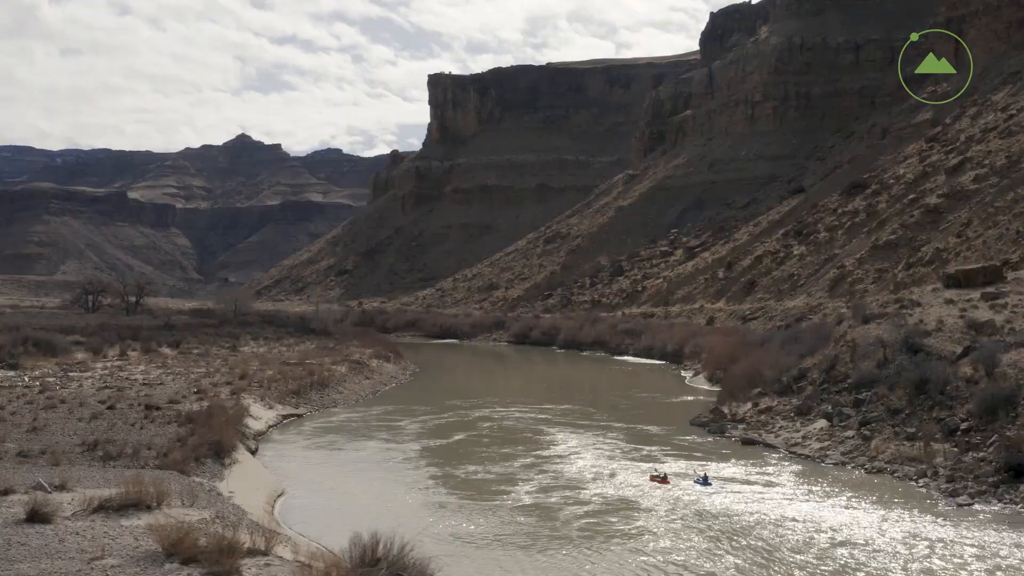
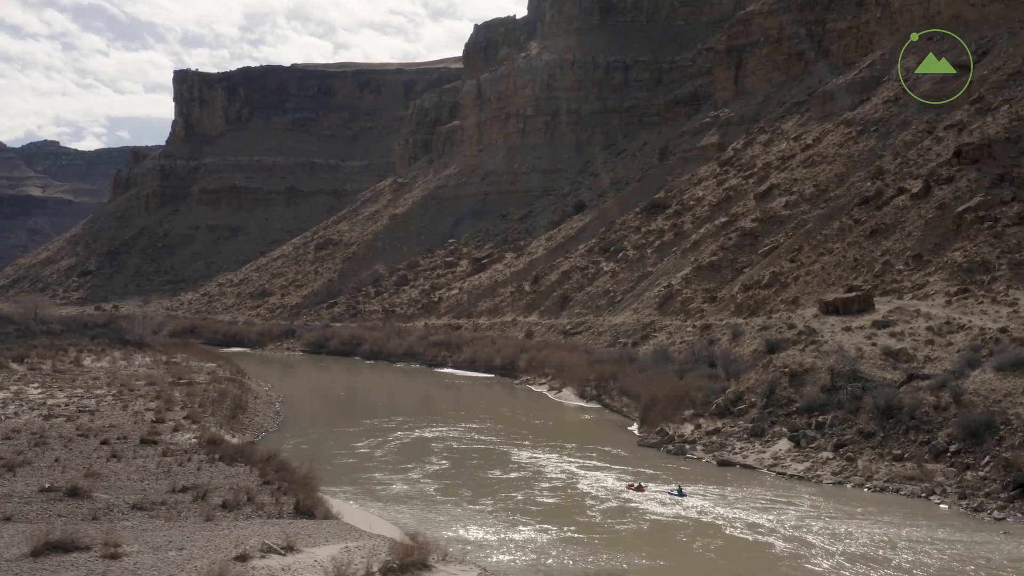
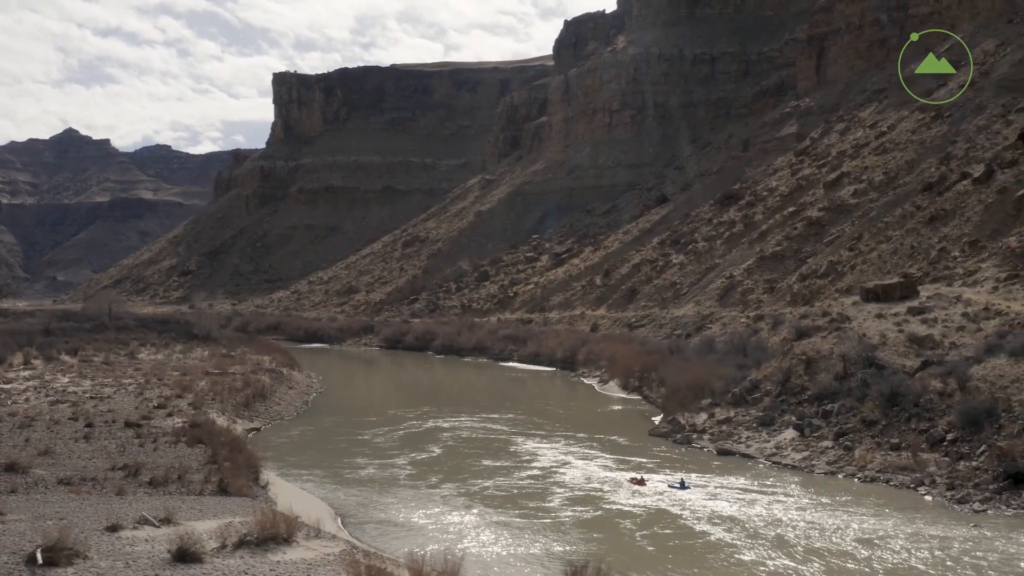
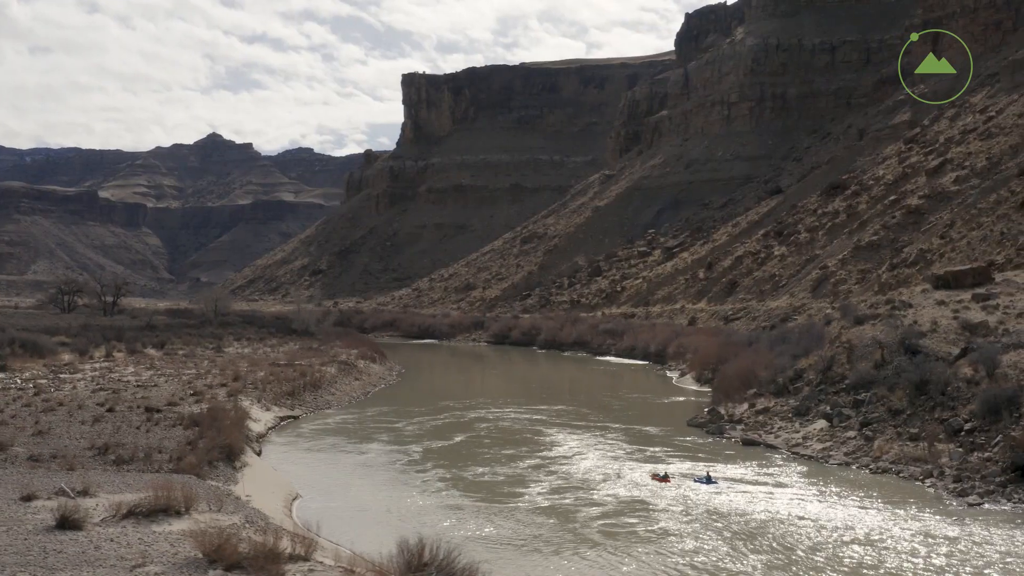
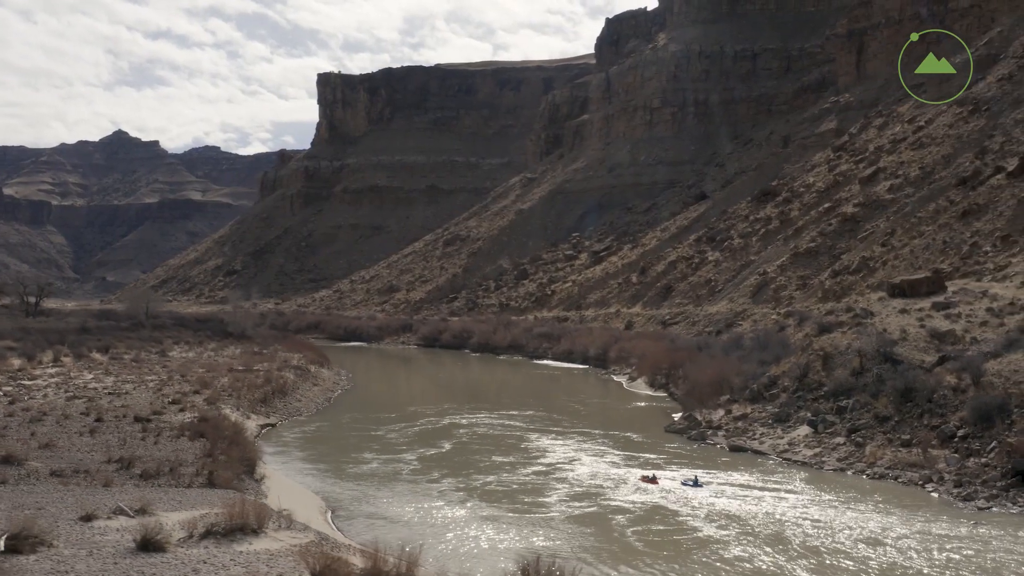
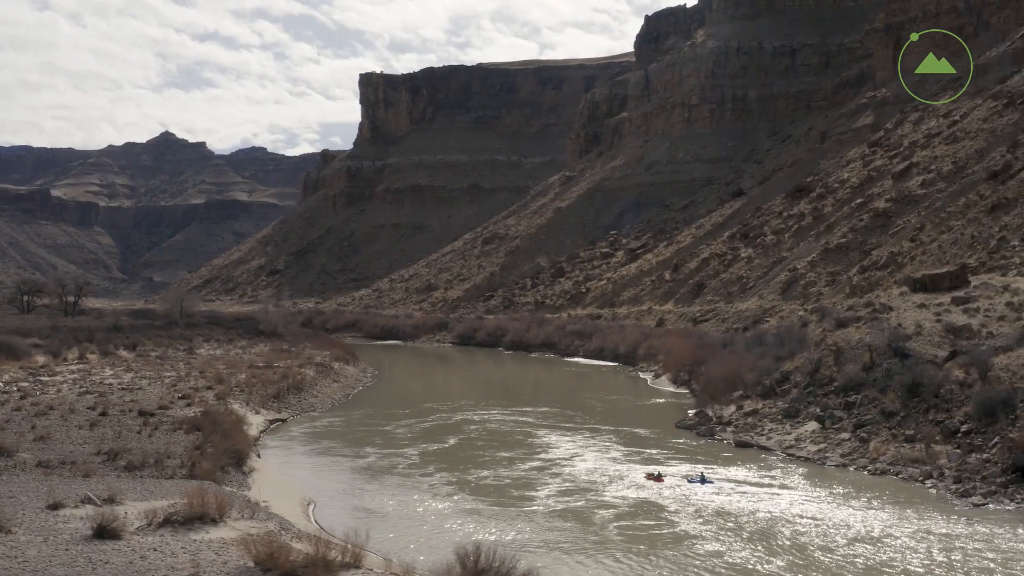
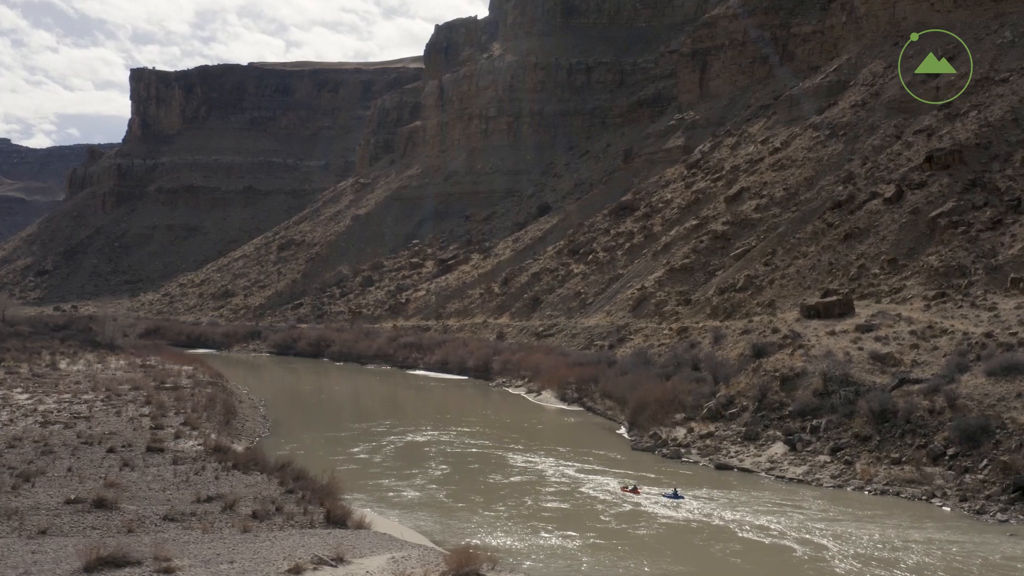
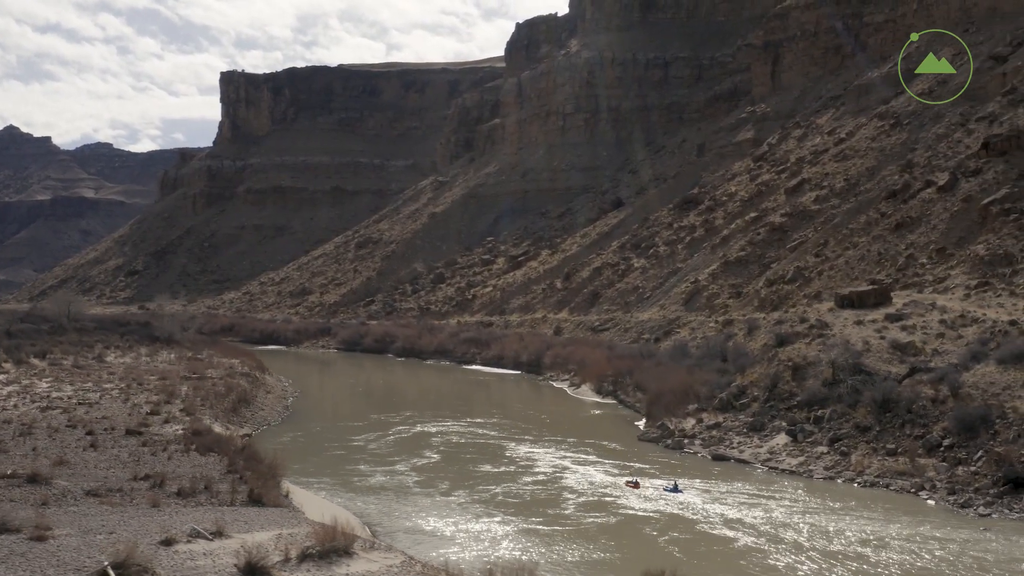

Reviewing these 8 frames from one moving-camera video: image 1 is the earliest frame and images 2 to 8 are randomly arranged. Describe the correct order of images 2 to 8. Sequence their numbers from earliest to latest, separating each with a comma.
4, 6, 5, 3, 8, 2, 7
